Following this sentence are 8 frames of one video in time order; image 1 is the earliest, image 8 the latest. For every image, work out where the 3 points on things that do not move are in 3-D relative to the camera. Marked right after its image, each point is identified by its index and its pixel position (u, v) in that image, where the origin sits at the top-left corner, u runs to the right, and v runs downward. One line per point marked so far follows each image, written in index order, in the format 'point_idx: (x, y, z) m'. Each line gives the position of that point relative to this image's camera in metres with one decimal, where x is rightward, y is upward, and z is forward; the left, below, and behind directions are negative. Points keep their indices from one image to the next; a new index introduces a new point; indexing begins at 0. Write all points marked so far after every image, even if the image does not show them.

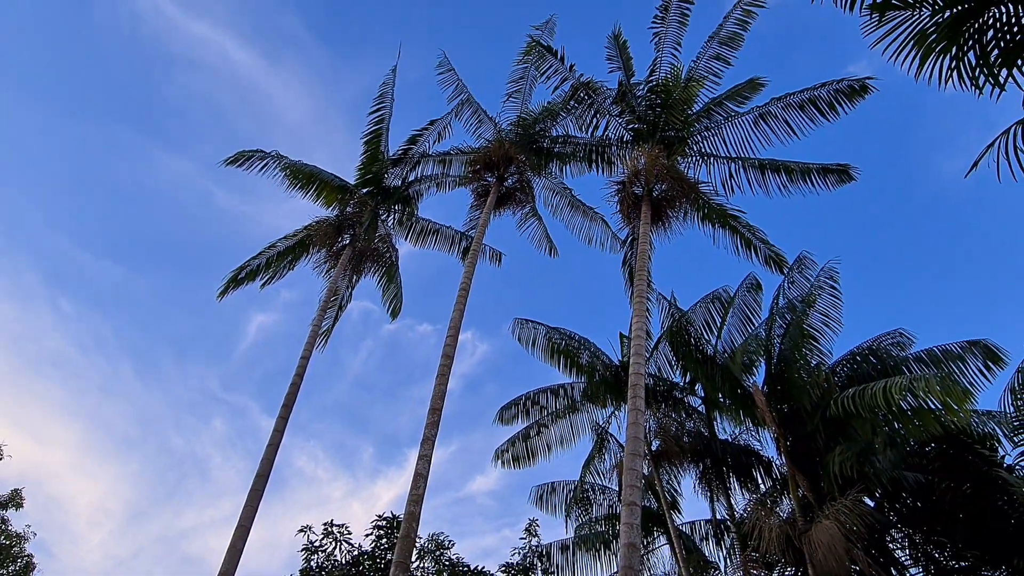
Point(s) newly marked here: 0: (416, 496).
0: (-0.8, -1.7, +4.4) m
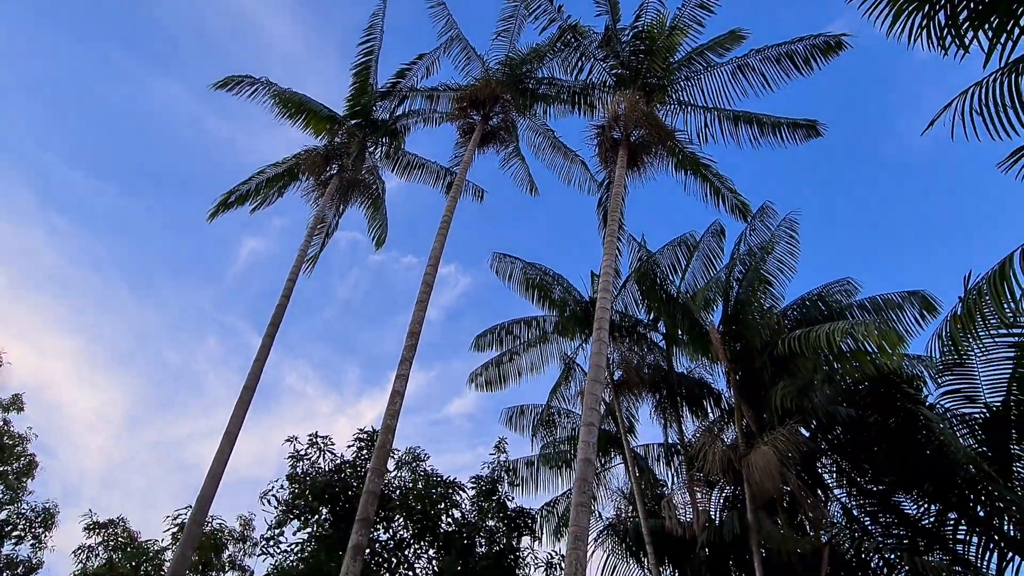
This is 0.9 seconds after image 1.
0: (-1.0, -1.1, +4.9) m
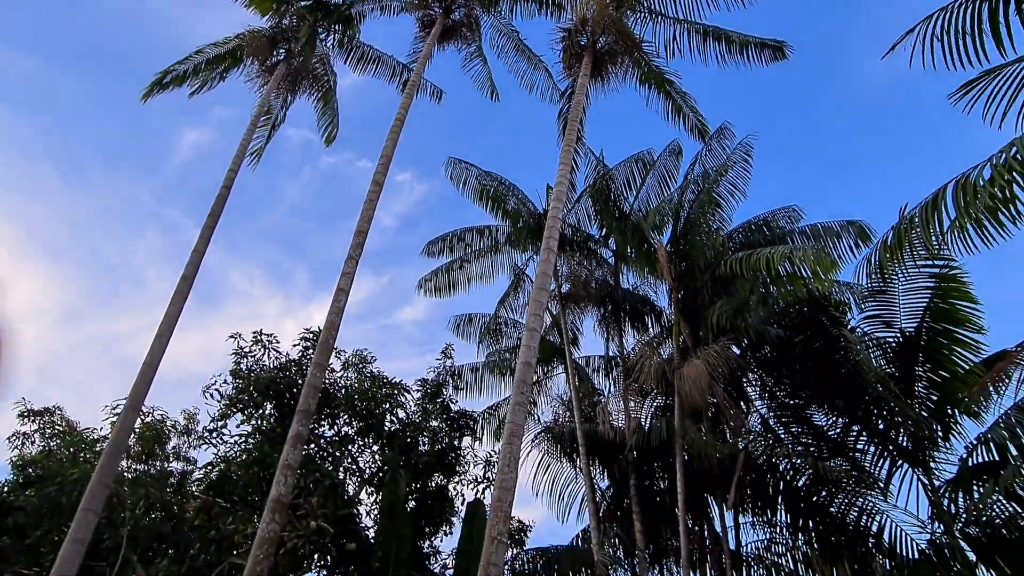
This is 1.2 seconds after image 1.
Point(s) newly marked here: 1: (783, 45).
0: (-1.5, -0.2, +4.8) m
1: (+2.9, +2.5, +5.9) m
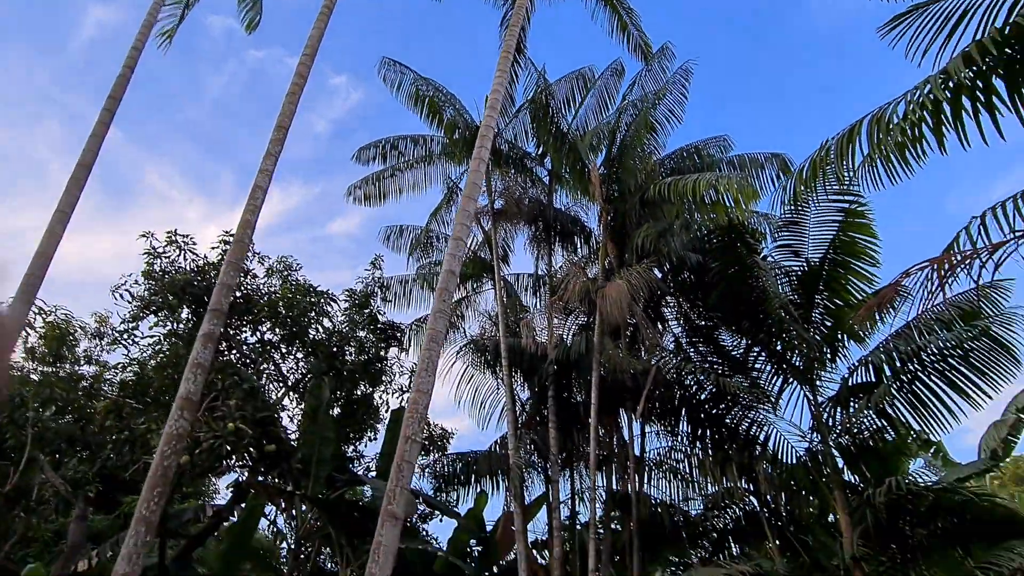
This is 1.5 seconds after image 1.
0: (-2.1, +0.7, +4.6) m
1: (+2.3, +3.3, +5.7) m
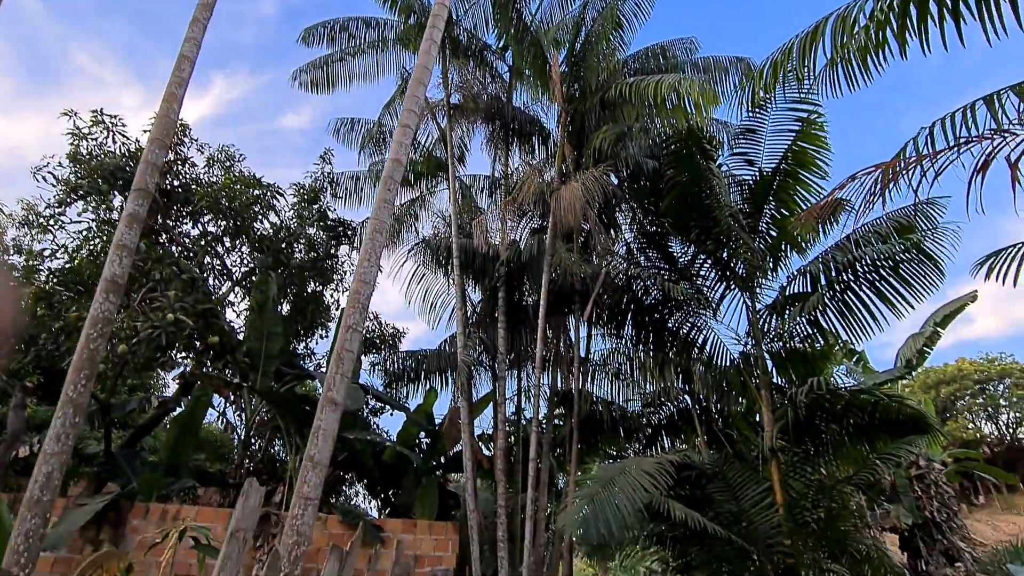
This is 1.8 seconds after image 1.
0: (-2.5, +1.6, +4.2) m
1: (+1.9, +4.2, +5.3) m
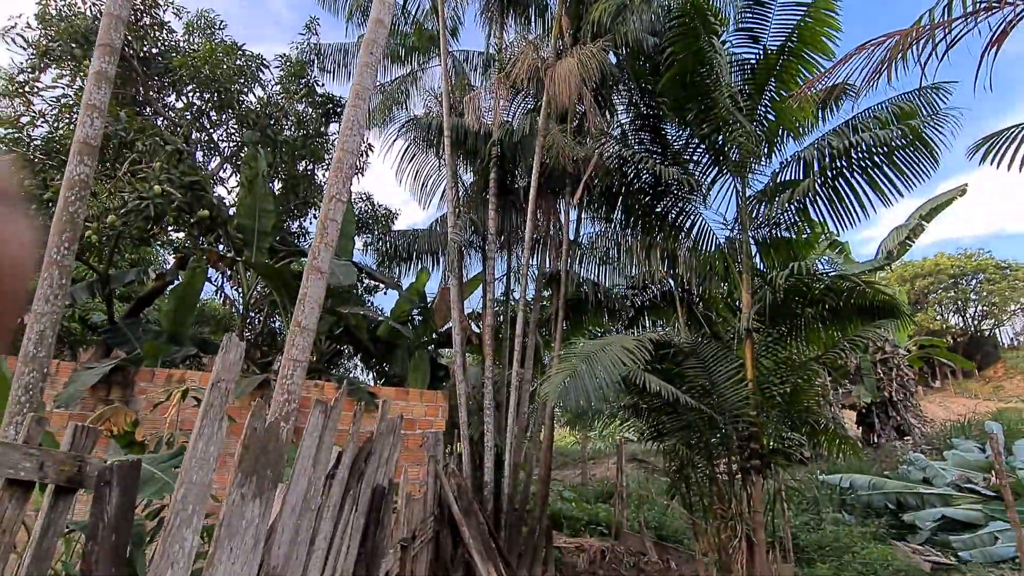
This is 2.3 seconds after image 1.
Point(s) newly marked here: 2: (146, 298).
0: (-2.5, +2.6, +3.9) m
1: (+1.9, +5.3, +4.6) m
2: (-4.1, -0.1, +6.2) m
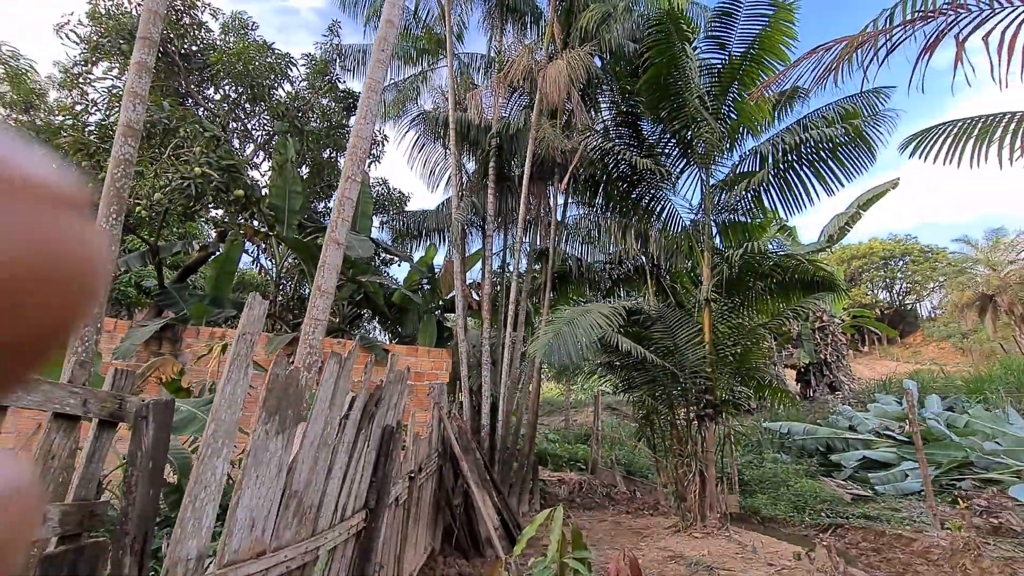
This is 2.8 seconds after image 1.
0: (-2.6, +2.8, +4.8) m
1: (+2.0, +5.5, +5.3) m
2: (-4.1, +0.3, +7.2) m
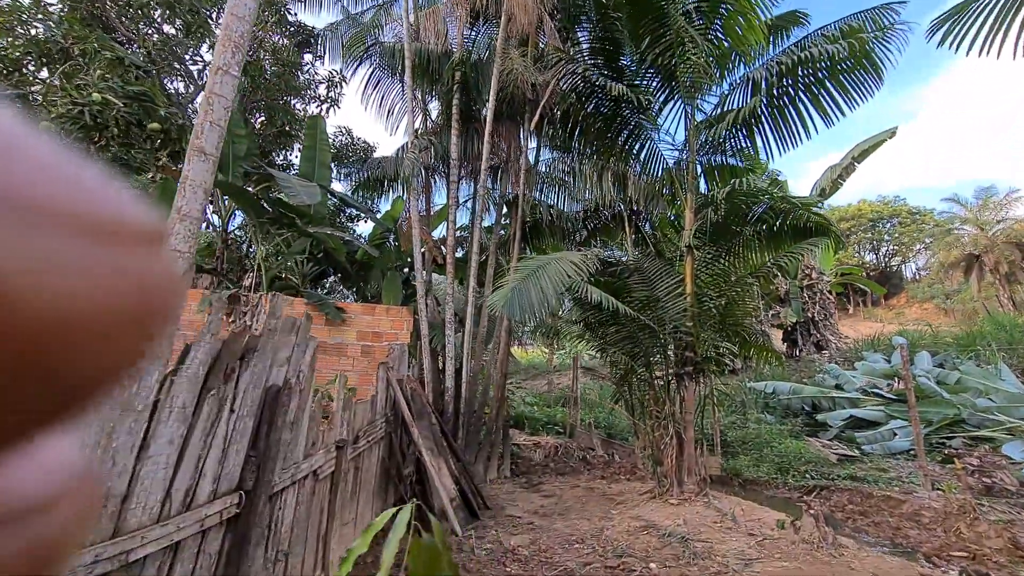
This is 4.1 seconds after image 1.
0: (-2.9, +3.2, +4.0) m
1: (+1.6, +5.9, +4.4) m
2: (-4.5, +0.8, +6.5) m
